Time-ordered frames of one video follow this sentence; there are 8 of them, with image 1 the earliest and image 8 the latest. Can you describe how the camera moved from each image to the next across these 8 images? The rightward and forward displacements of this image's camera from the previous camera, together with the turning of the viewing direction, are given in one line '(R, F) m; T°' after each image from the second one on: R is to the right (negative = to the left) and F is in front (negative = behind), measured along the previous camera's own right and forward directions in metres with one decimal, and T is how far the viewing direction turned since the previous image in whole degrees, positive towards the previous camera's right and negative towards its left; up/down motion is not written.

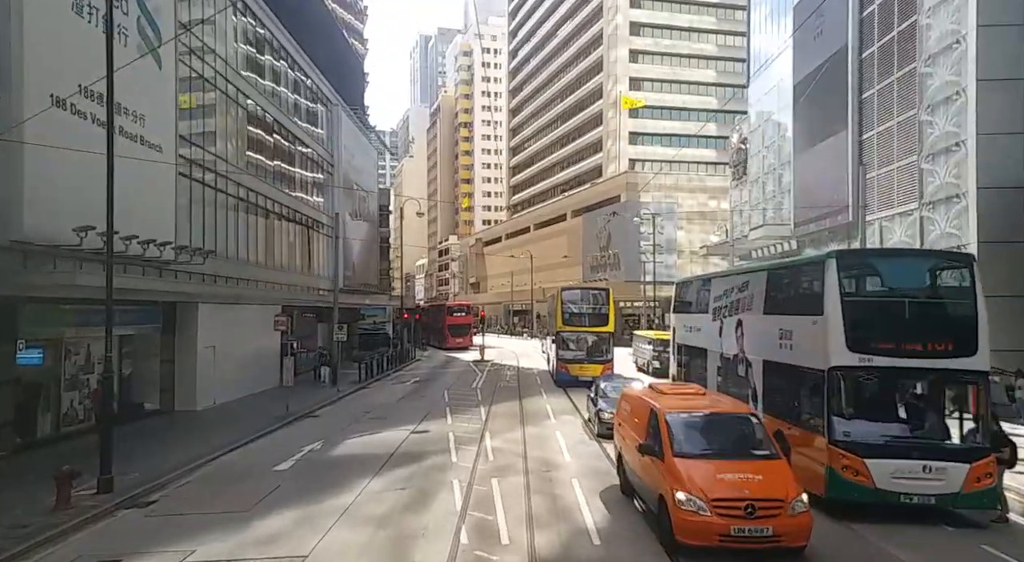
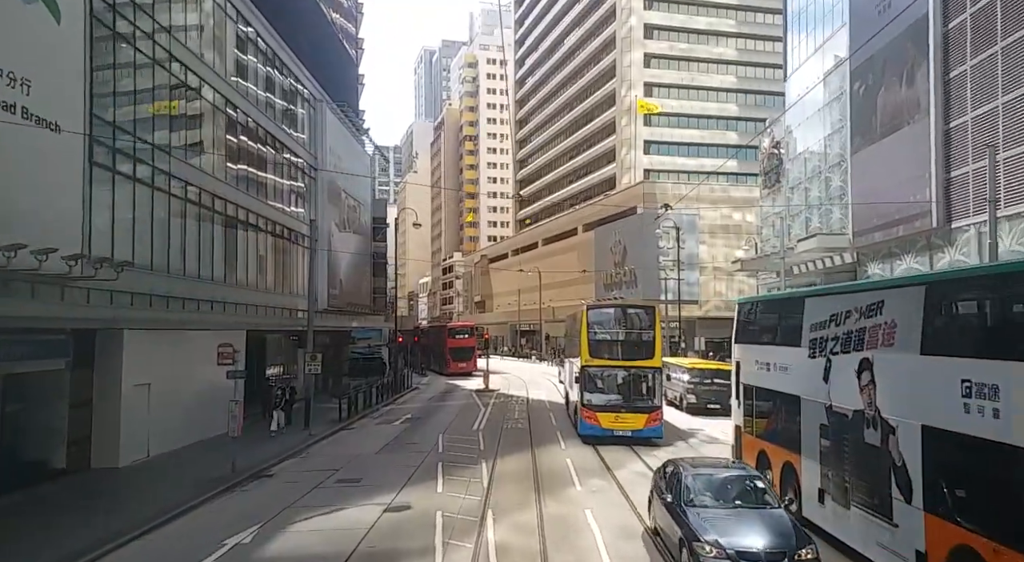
(-0.1, +5.1) m; -1°
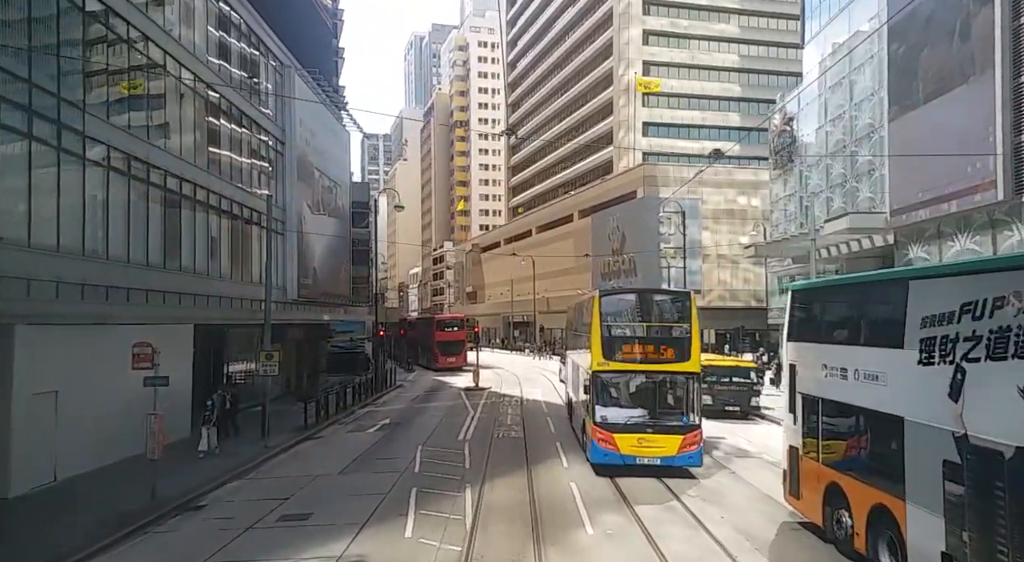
(+0.1, +3.7) m; +1°
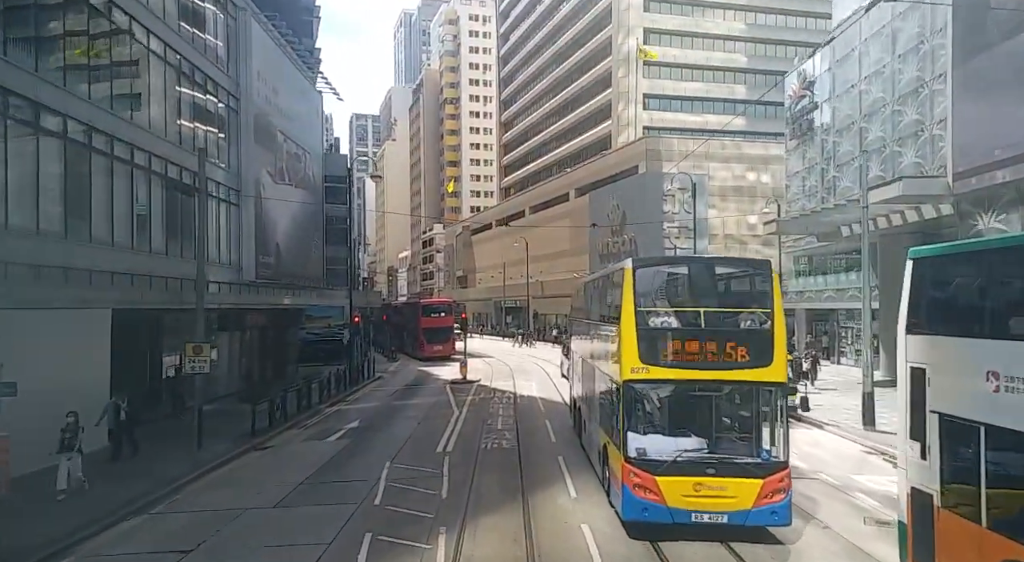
(0.0, +4.3) m; +1°
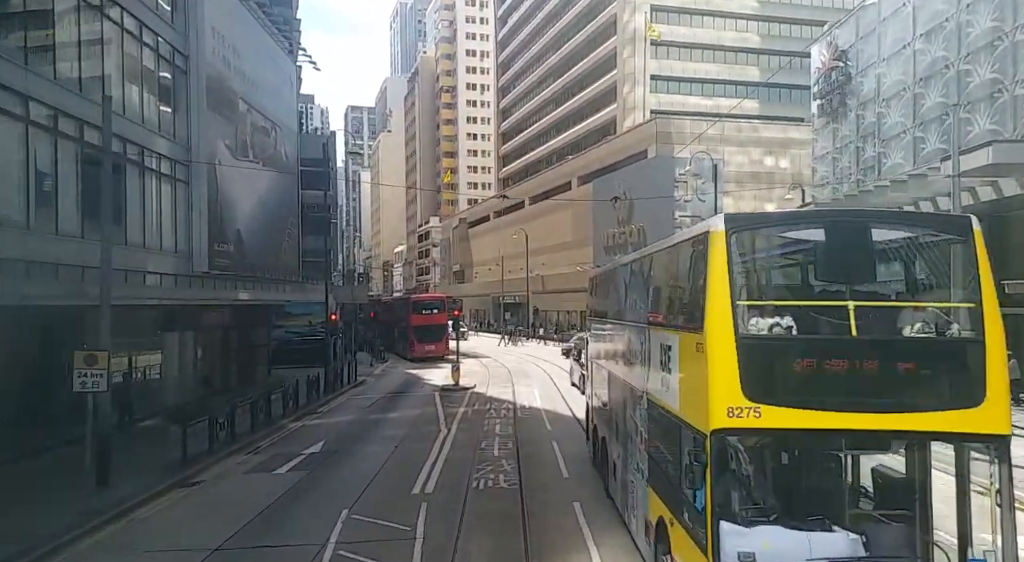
(0.0, +4.3) m; 0°
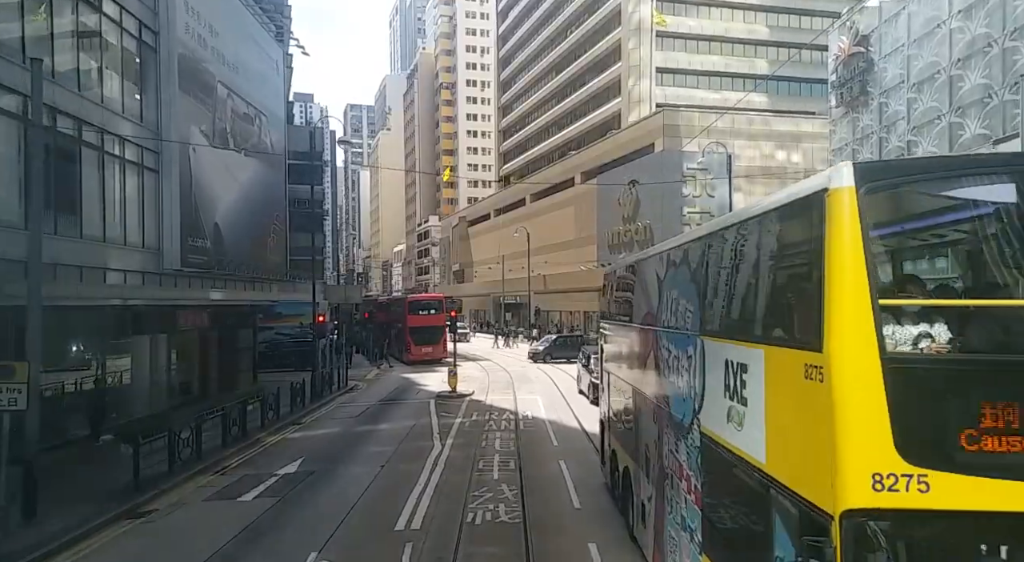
(0.0, +2.2) m; 0°
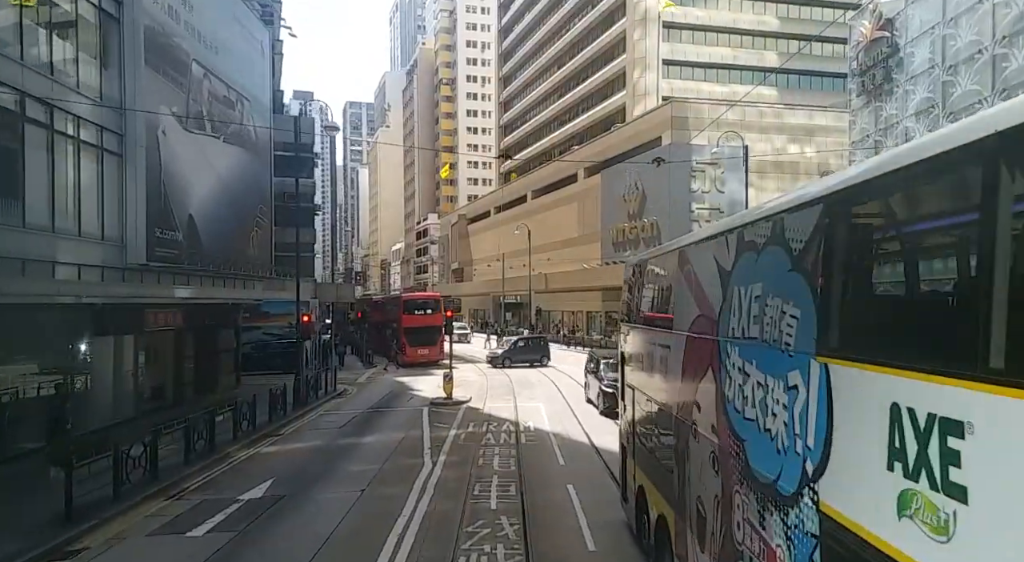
(0.0, +2.2) m; 0°
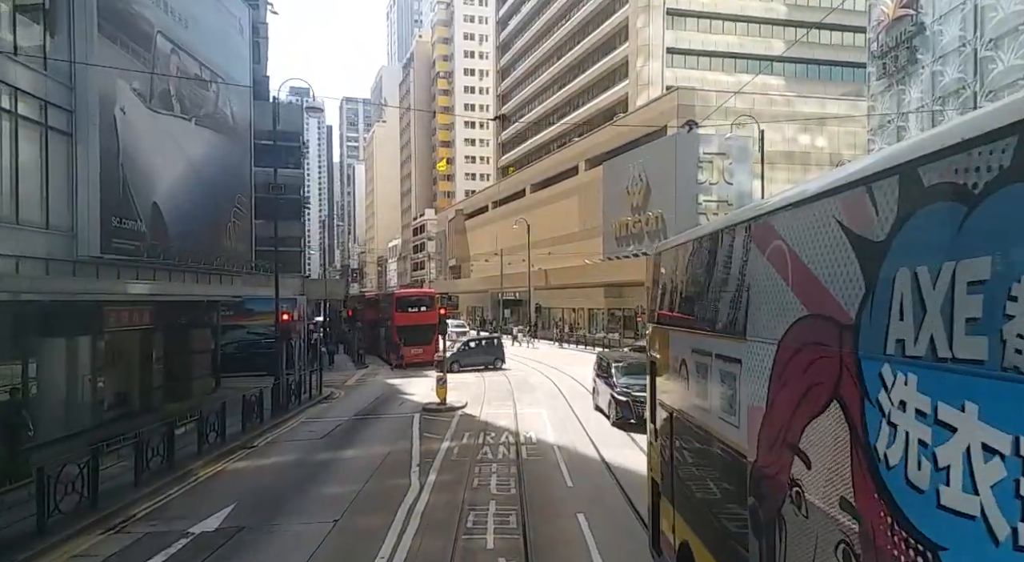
(0.0, +2.1) m; 0°
